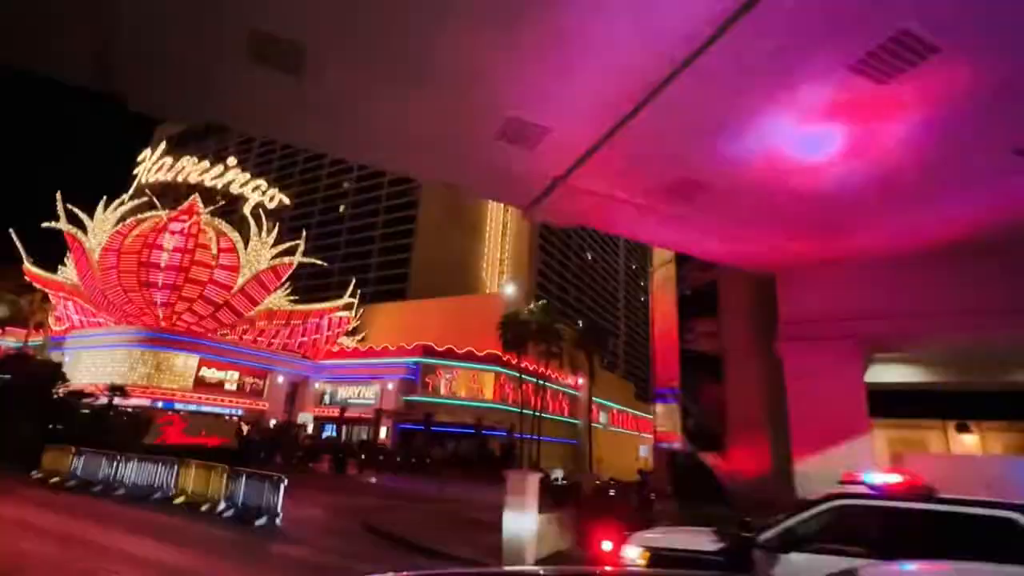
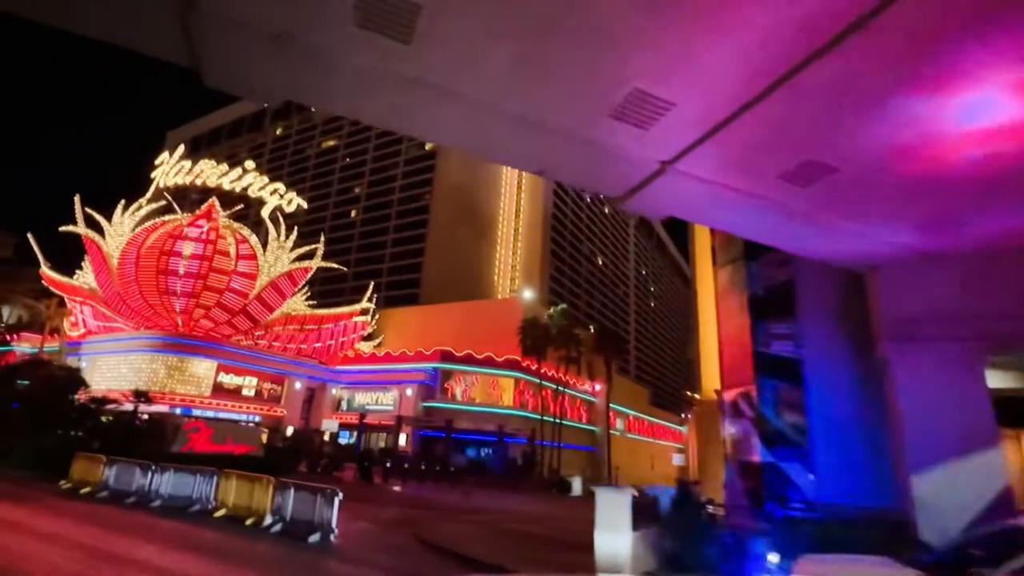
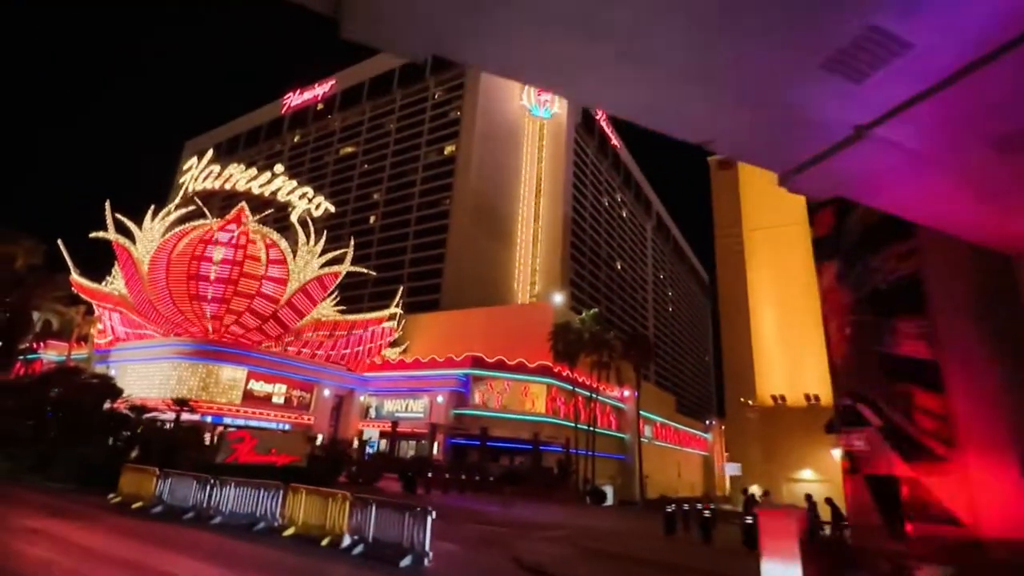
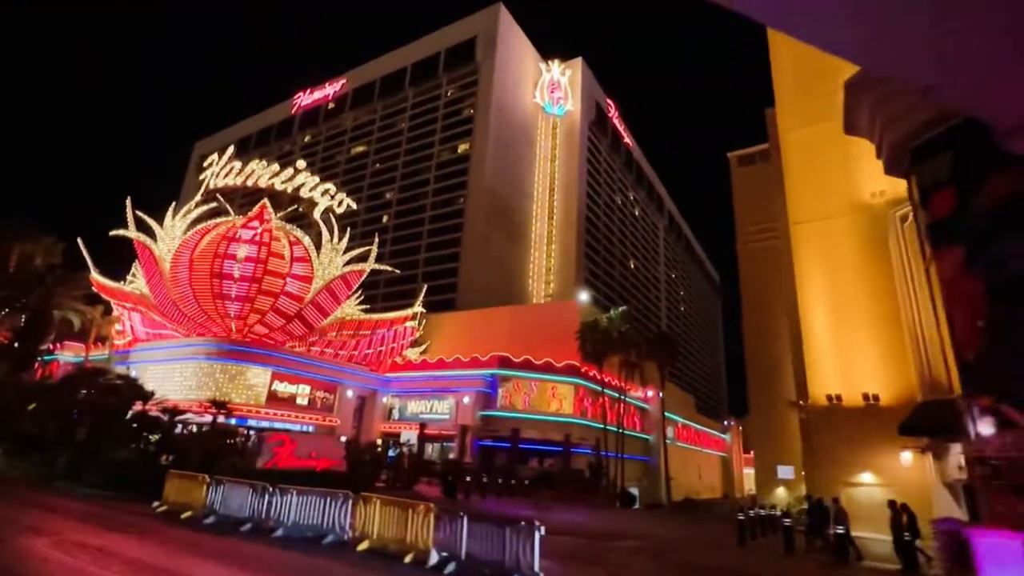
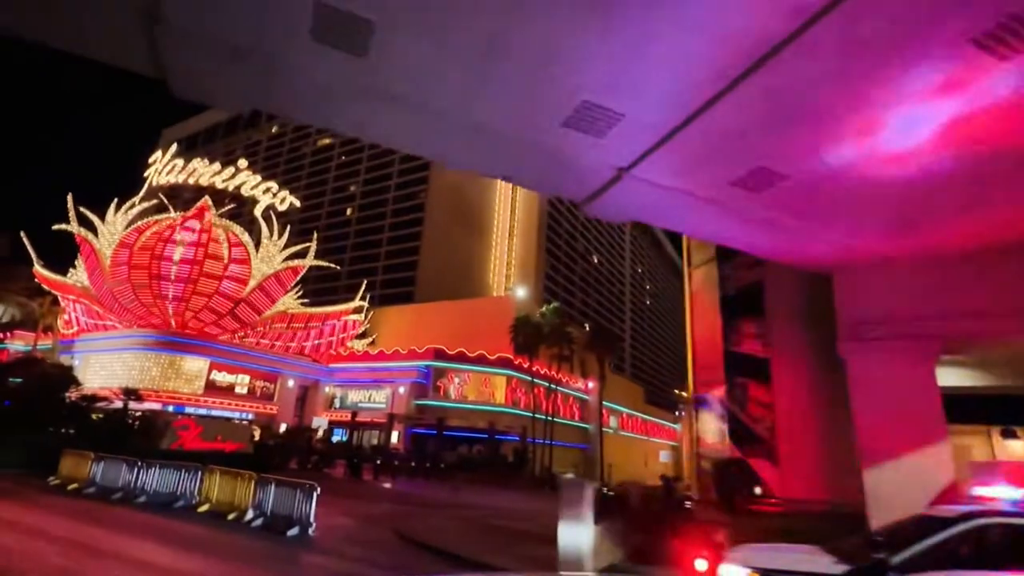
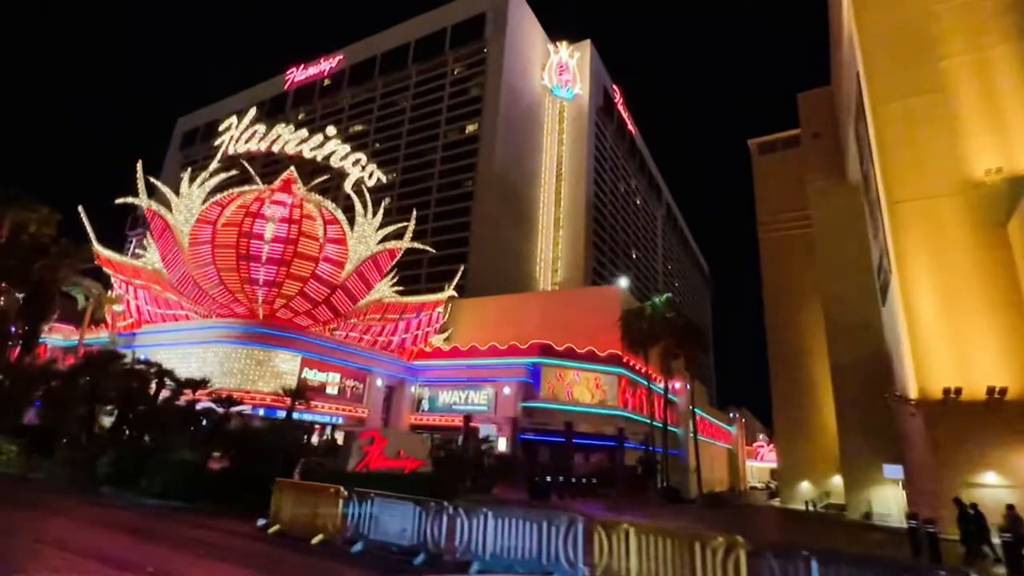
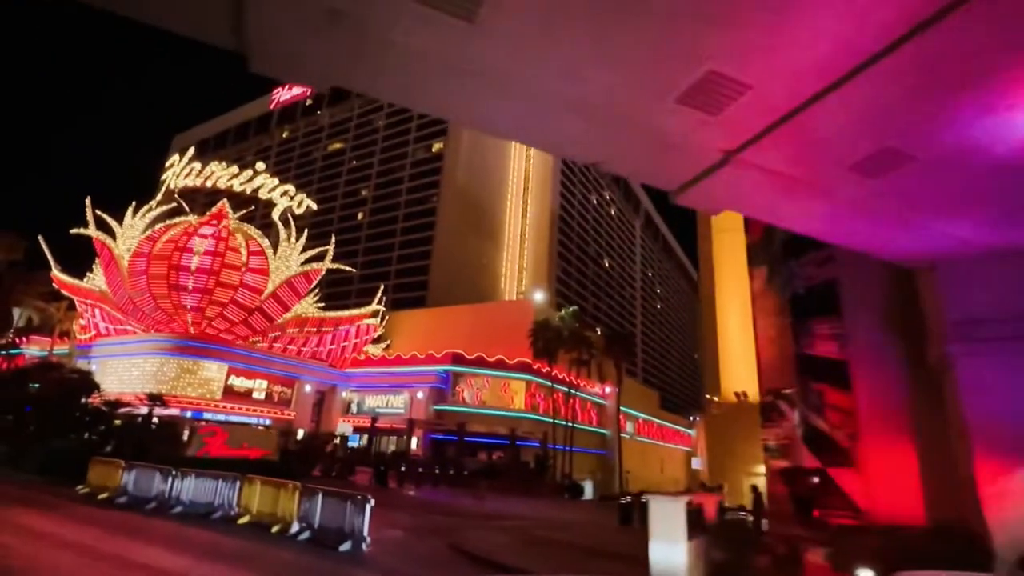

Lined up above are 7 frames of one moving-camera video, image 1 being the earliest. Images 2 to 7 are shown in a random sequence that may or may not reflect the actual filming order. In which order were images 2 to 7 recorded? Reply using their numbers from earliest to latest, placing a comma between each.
5, 2, 7, 3, 4, 6
